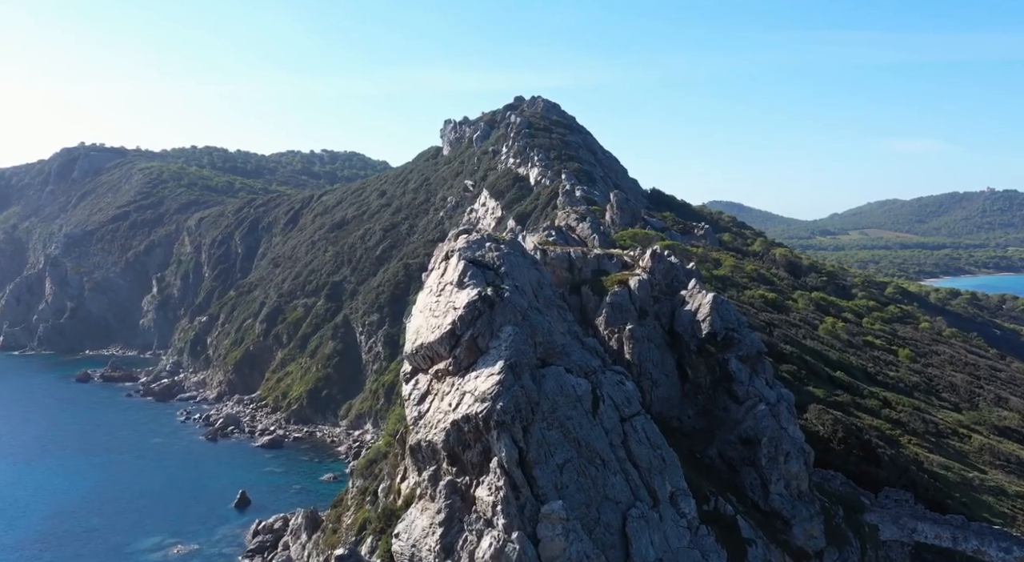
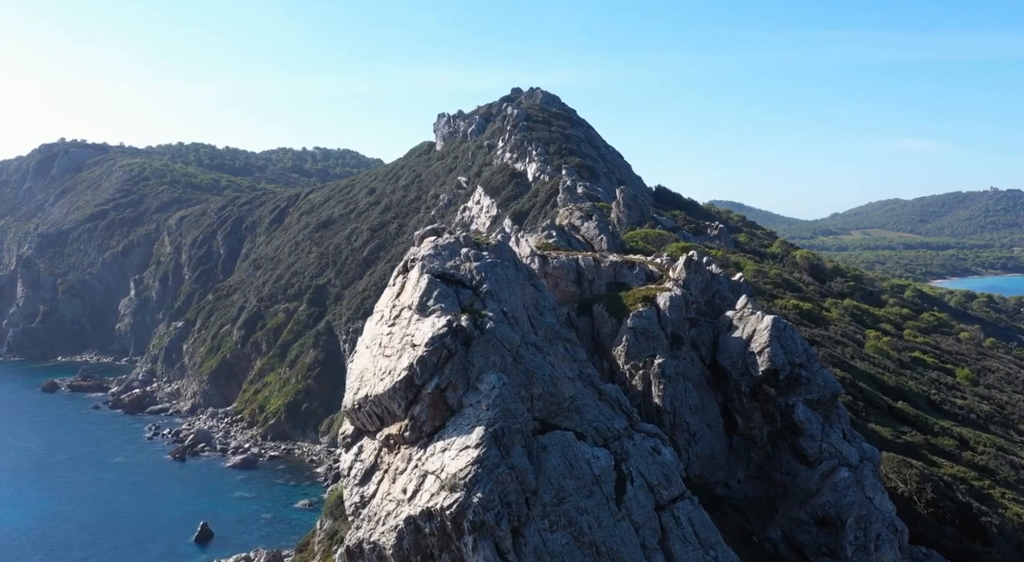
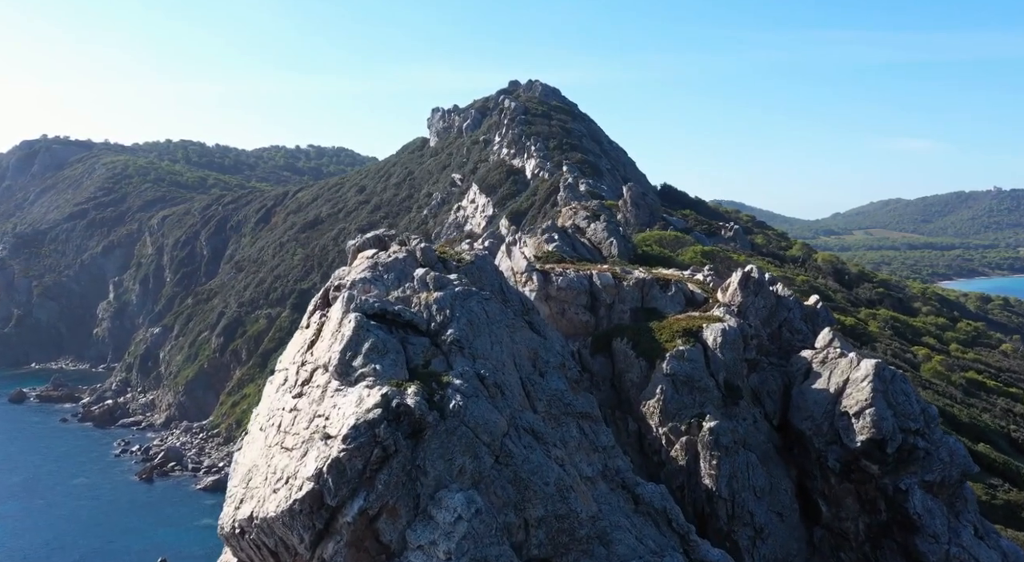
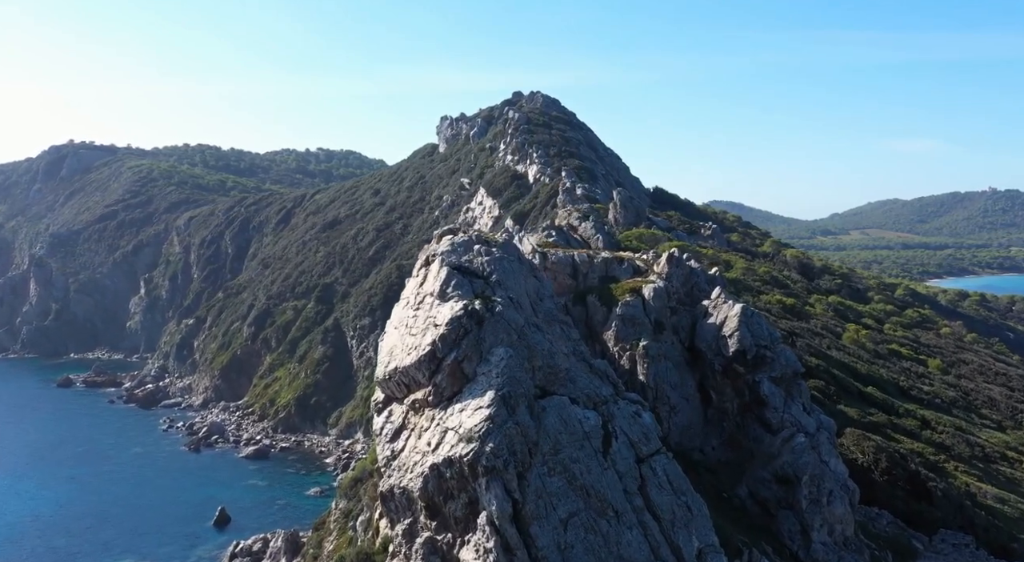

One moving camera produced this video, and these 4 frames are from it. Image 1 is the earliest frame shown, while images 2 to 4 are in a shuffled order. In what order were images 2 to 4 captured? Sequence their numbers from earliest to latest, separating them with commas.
4, 2, 3
